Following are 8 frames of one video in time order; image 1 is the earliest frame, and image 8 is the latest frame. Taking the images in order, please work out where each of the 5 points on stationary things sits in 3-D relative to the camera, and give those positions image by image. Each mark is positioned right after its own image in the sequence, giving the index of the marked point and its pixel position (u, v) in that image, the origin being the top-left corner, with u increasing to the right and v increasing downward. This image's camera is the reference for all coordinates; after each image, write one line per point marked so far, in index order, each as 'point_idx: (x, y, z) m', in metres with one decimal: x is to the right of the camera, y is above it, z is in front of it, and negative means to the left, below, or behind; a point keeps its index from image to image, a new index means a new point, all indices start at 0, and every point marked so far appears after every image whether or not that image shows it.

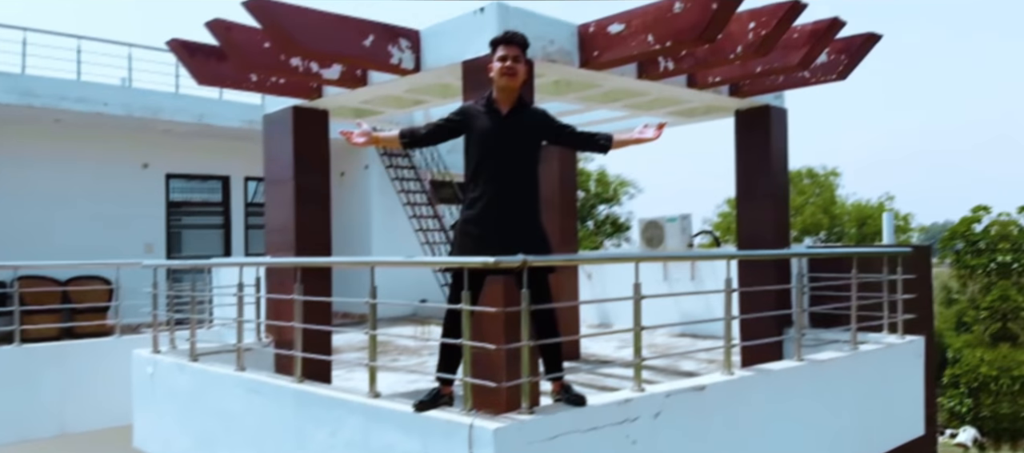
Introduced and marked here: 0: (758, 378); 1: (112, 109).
0: (+1.3, -0.8, +5.2) m
1: (-5.1, +1.5, +12.1) m
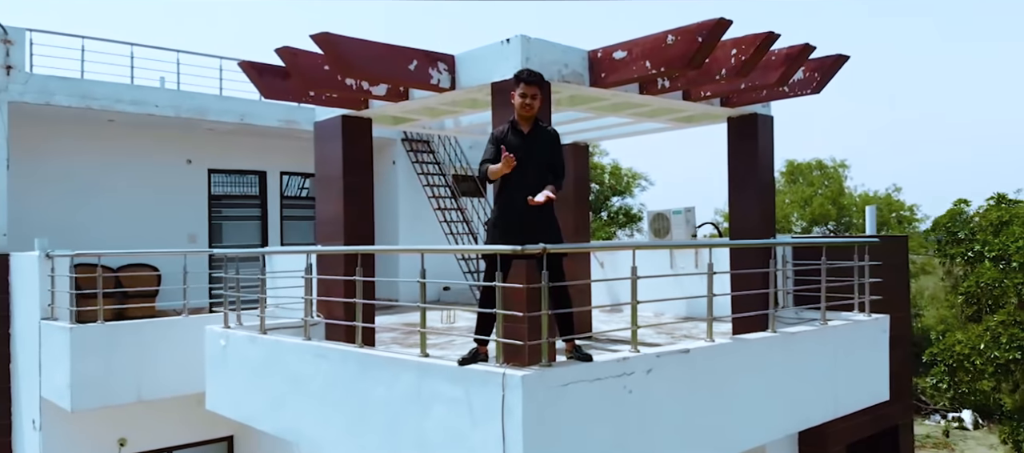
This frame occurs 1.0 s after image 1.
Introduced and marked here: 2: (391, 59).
0: (+1.5, -0.8, +6.2) m
1: (-4.9, +1.6, +13.2) m
2: (-0.8, +1.2, +6.8) m
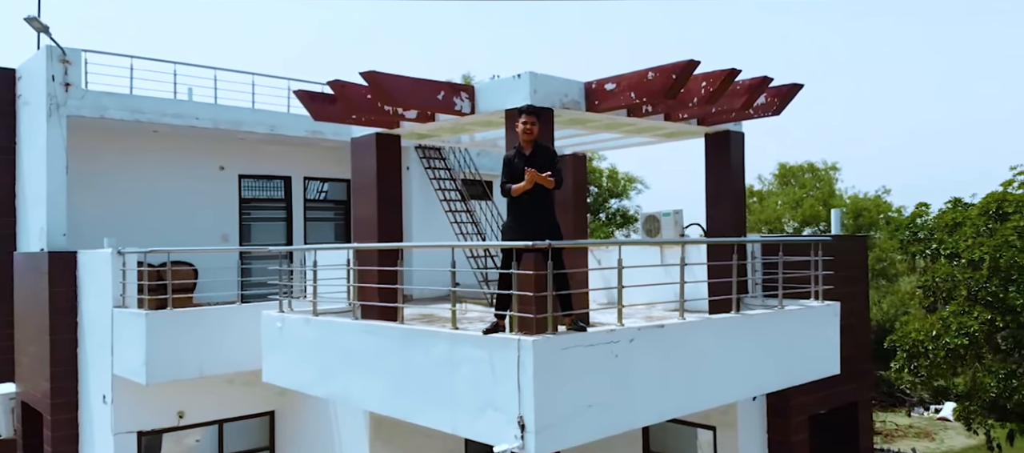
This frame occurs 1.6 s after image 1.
0: (+1.5, -0.8, +7.7) m
1: (-4.8, +1.6, +14.6) m
2: (-0.8, +1.2, +8.2) m
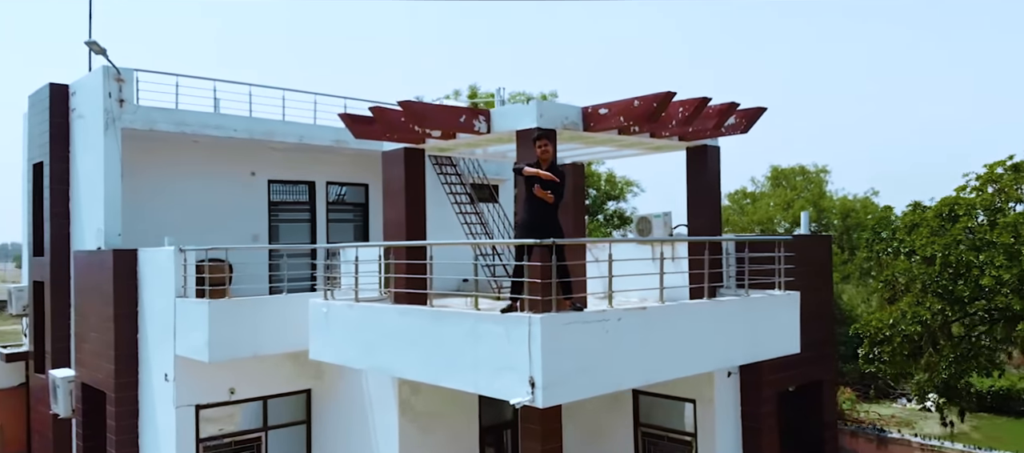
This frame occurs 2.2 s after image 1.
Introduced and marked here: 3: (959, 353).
0: (+1.6, -0.8, +9.3) m
1: (-4.7, +1.6, +16.2) m
2: (-0.7, +1.2, +9.8) m
3: (+8.1, -2.3, +17.9) m
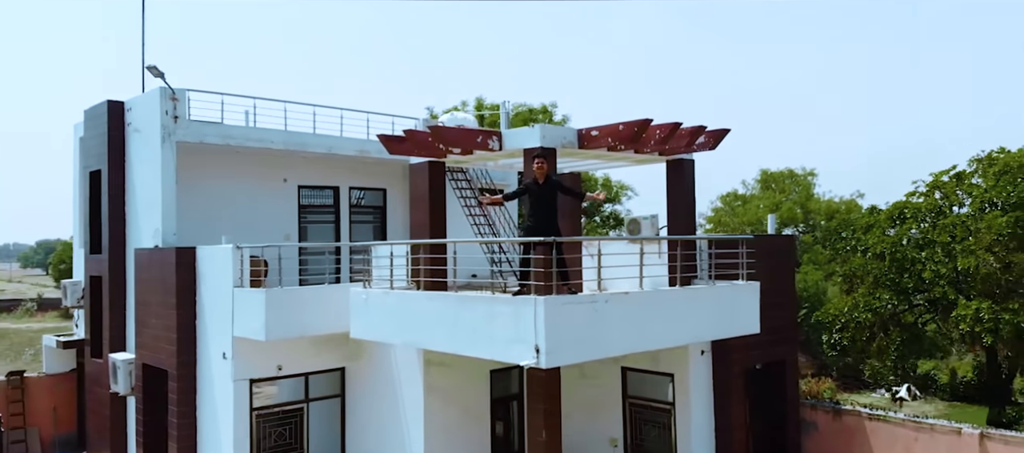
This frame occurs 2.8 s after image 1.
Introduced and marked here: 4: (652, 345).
0: (+1.7, -0.8, +11.4) m
1: (-4.6, +1.6, +18.4) m
2: (-0.6, +1.2, +12.0) m
3: (+8.2, -2.3, +20.0) m
4: (+1.7, -1.4, +11.5) m
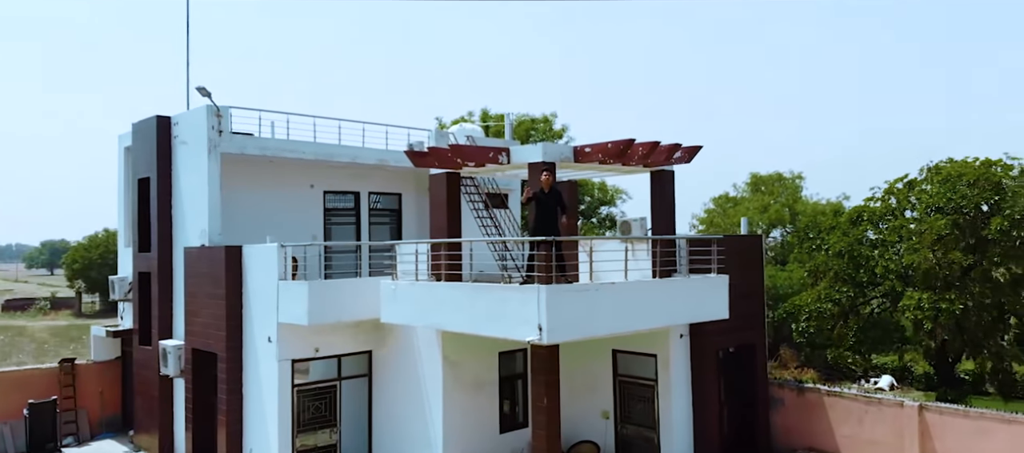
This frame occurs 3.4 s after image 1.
0: (+1.8, -0.8, +13.7) m
1: (-4.5, +1.6, +20.7) m
2: (-0.5, +1.1, +14.3) m
3: (+8.3, -2.4, +22.3) m
4: (+1.8, -1.5, +13.8) m
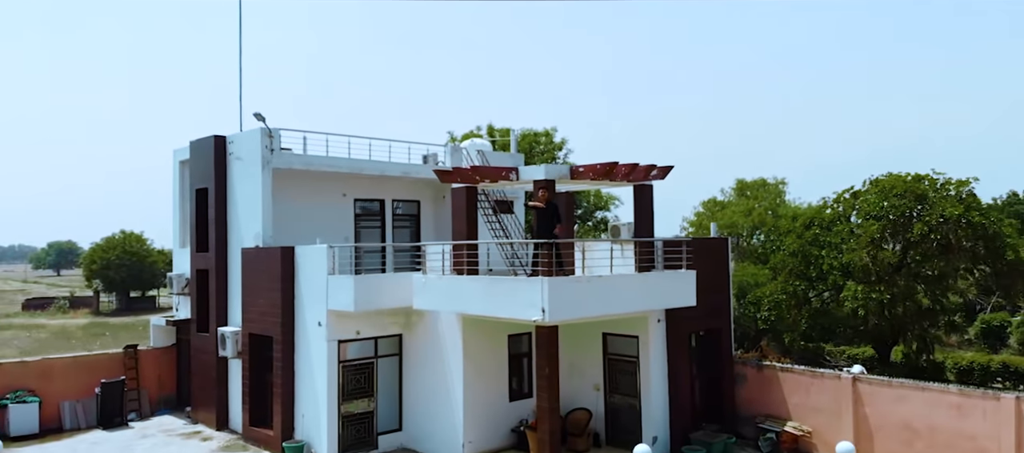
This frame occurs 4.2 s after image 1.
0: (+2.0, -0.9, +17.3) m
1: (-4.3, +1.5, +24.2) m
2: (-0.3, +1.0, +17.9) m
3: (+8.5, -2.4, +25.9) m
4: (+2.0, -1.5, +17.3) m
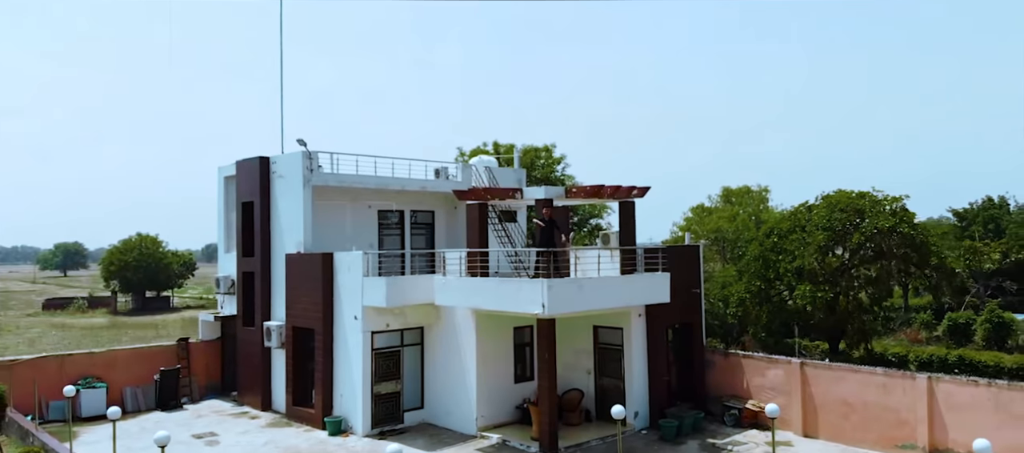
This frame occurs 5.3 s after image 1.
0: (+2.1, -1.2, +21.2) m
1: (-4.2, +1.2, +28.2) m
2: (-0.2, +0.8, +21.8) m
3: (+8.6, -2.7, +29.8) m
4: (+2.1, -1.8, +21.3) m
